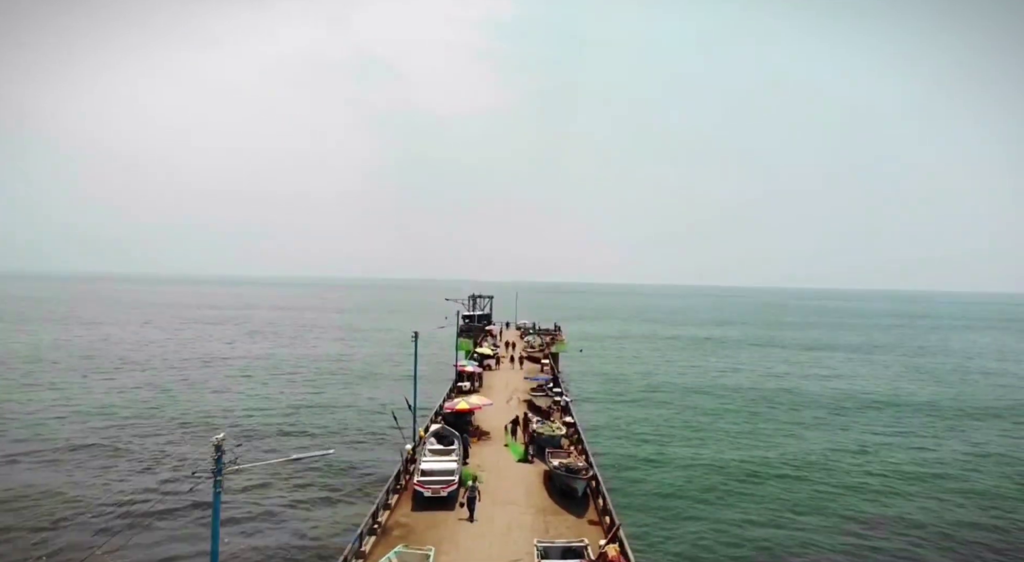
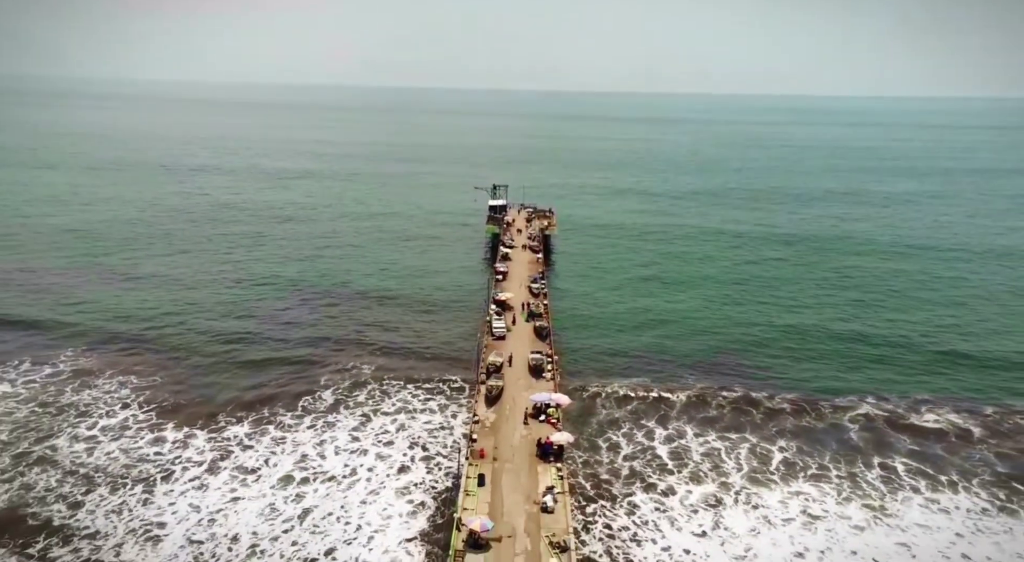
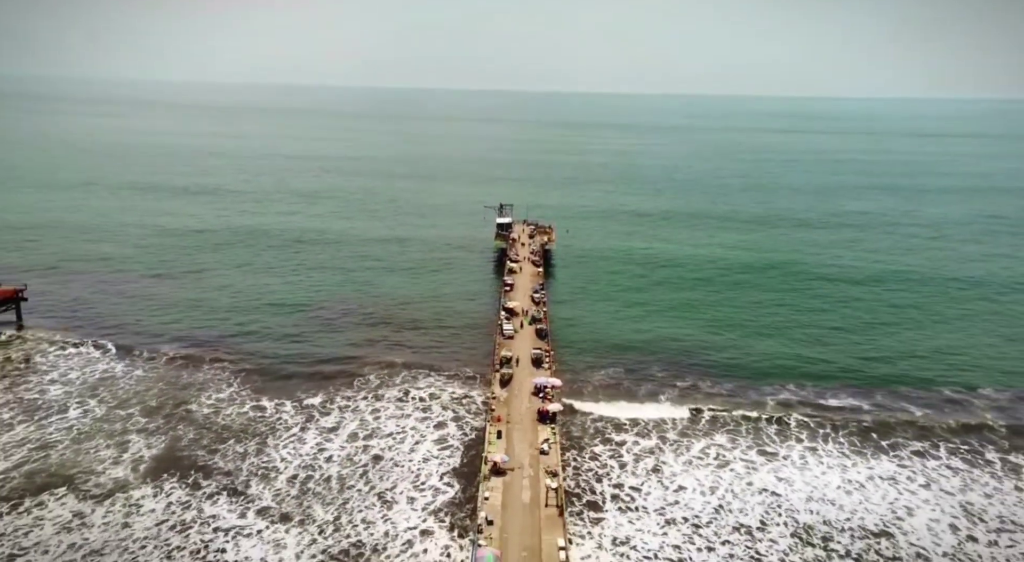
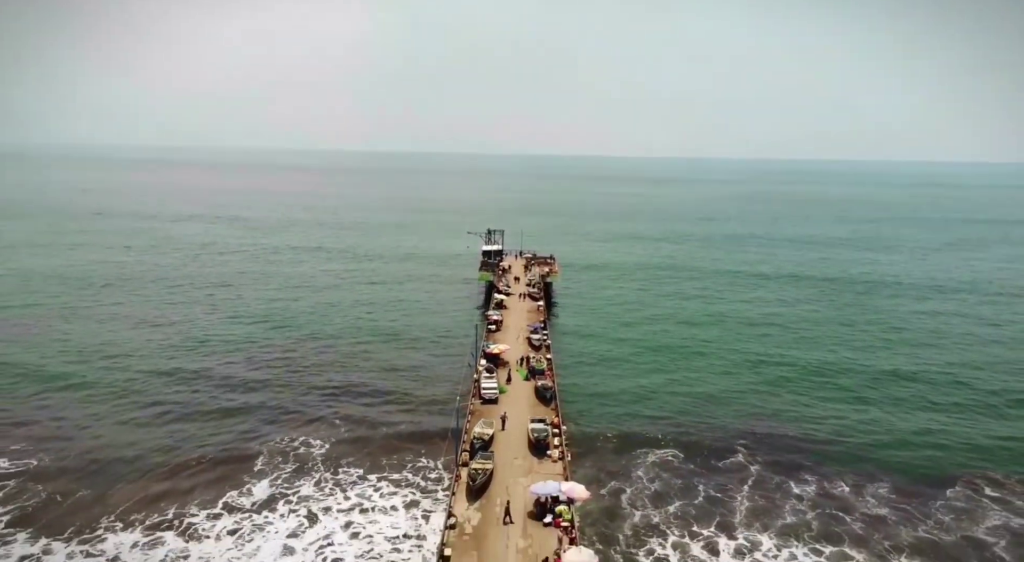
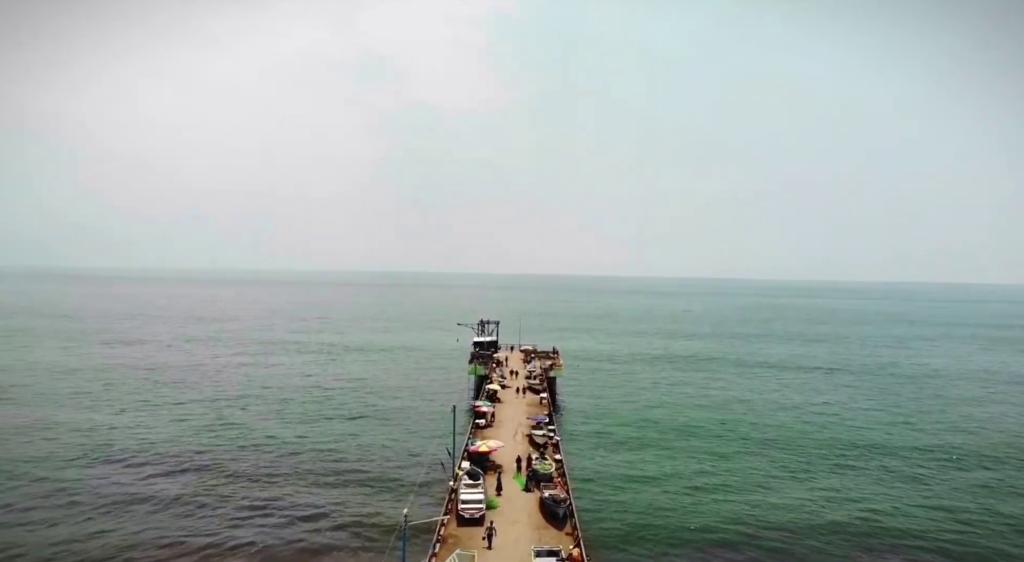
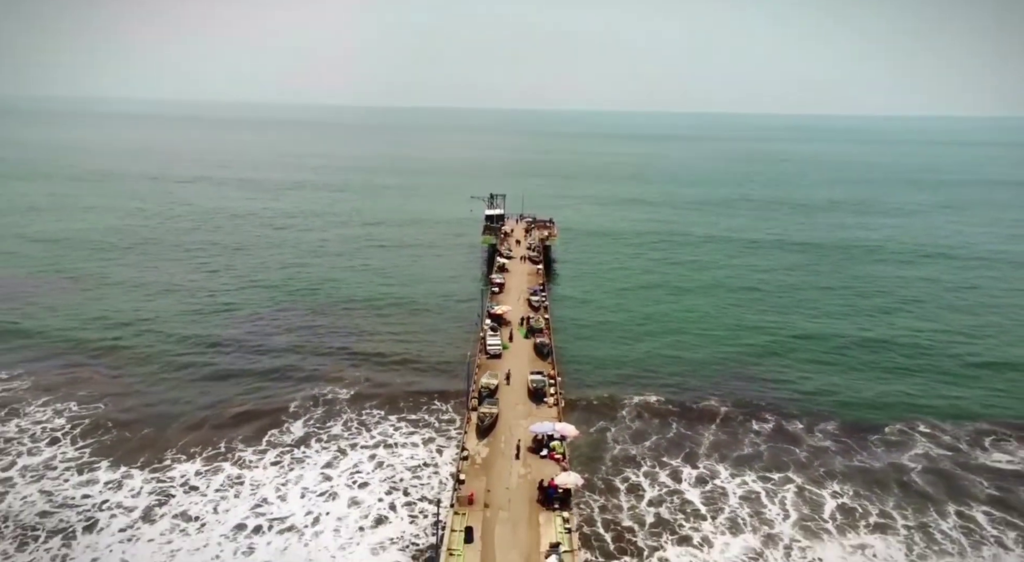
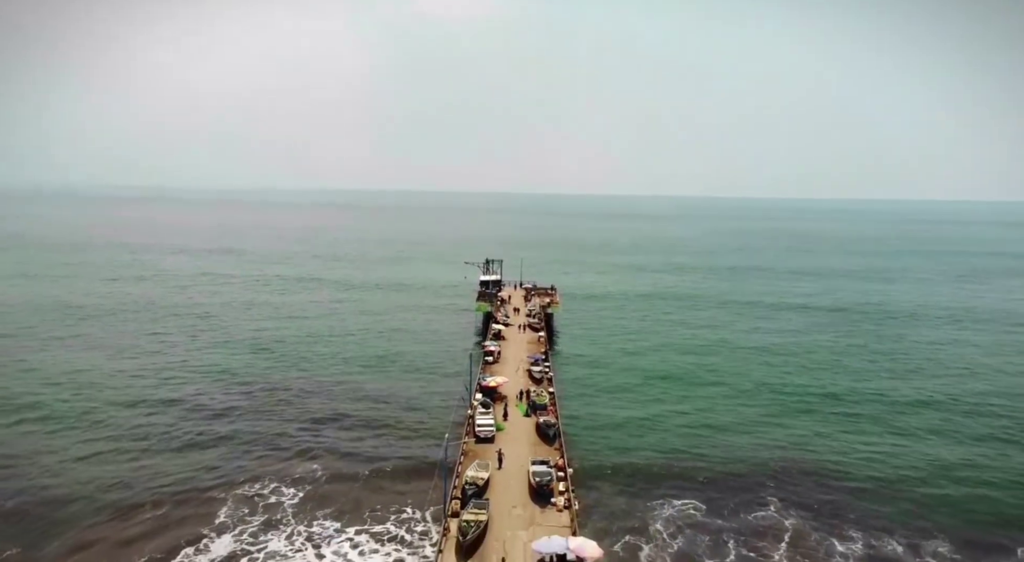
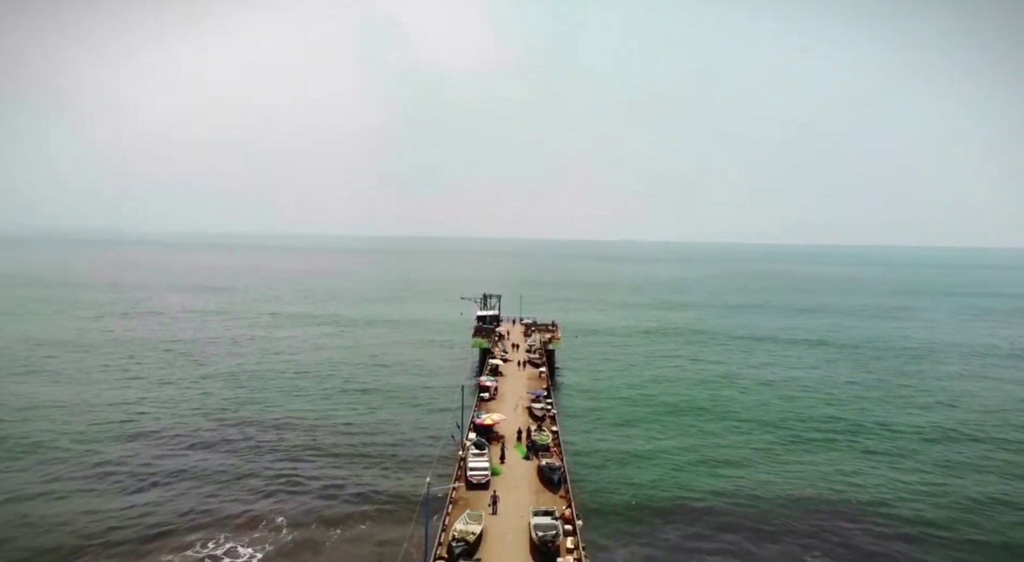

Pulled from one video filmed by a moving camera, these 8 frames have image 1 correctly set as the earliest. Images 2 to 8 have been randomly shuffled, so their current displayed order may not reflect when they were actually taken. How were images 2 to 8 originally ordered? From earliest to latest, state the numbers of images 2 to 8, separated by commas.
5, 8, 7, 4, 6, 2, 3
